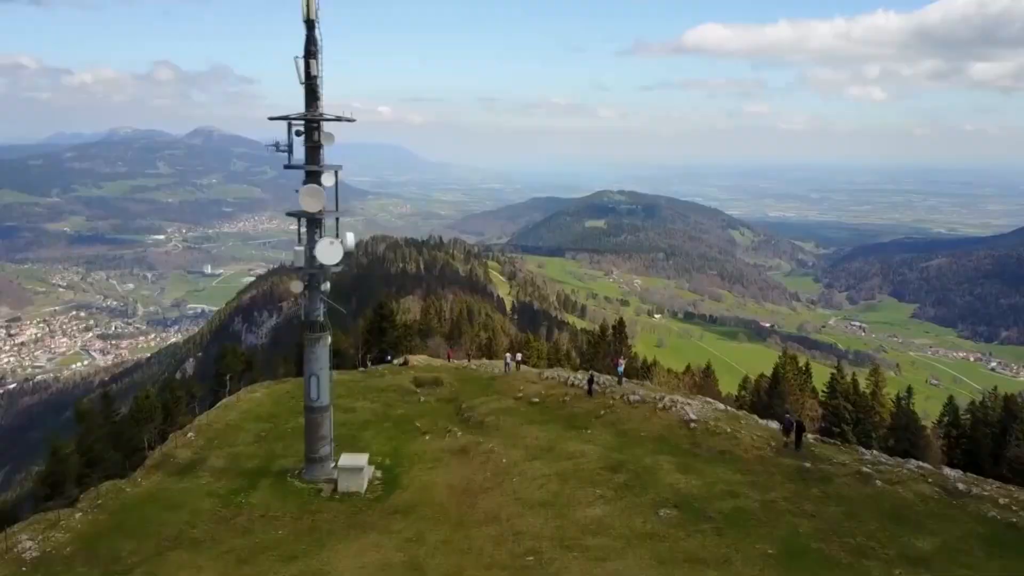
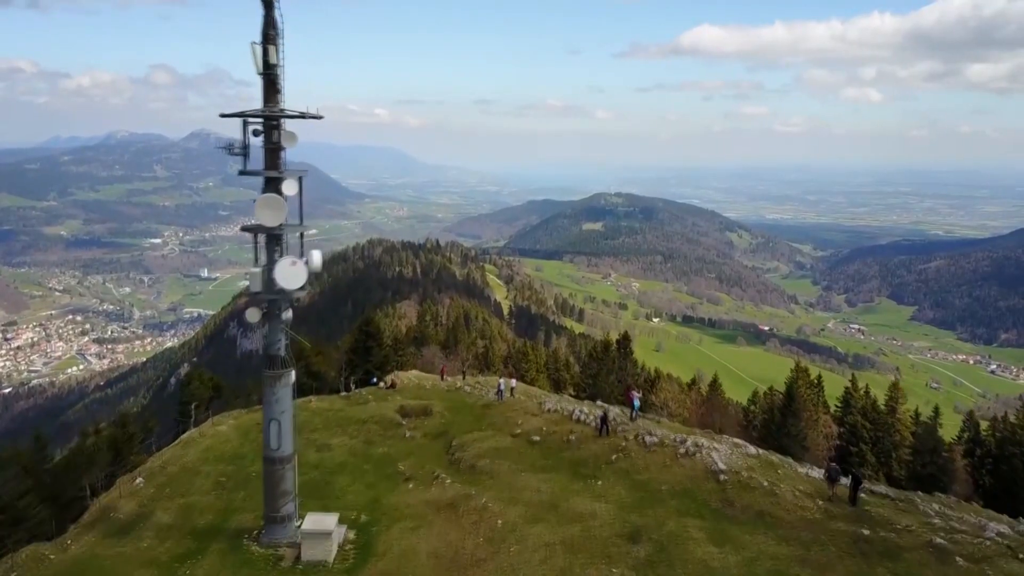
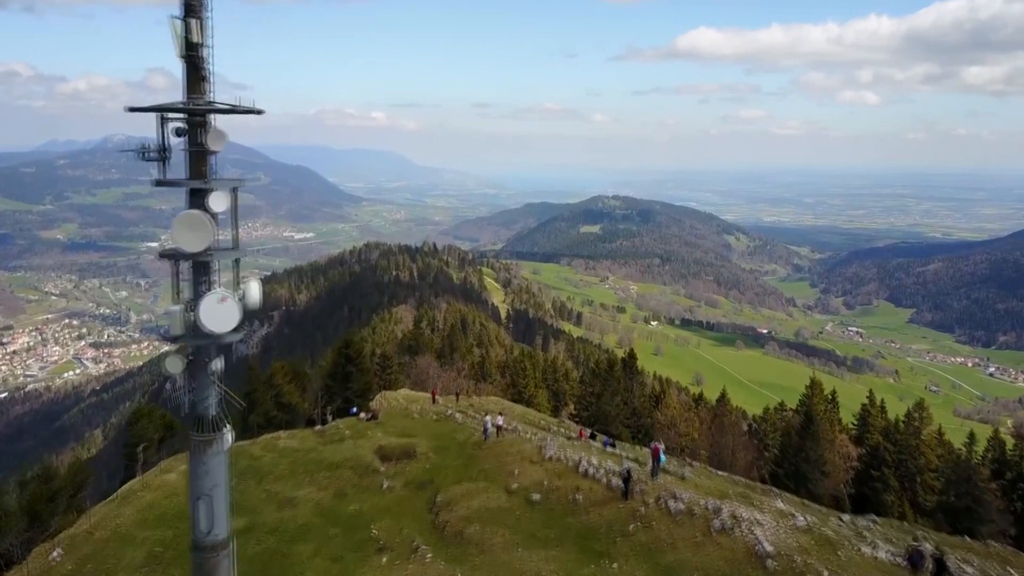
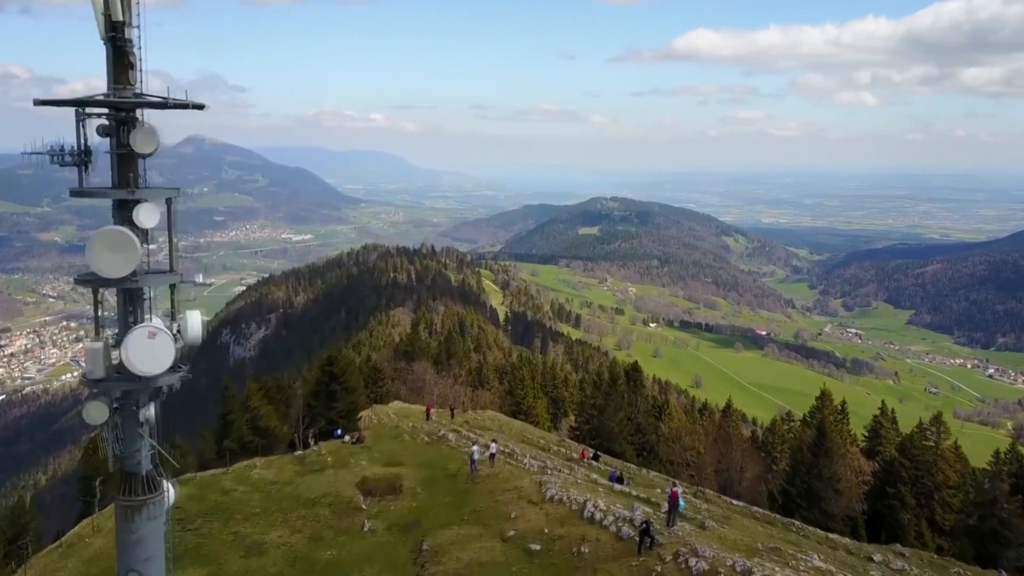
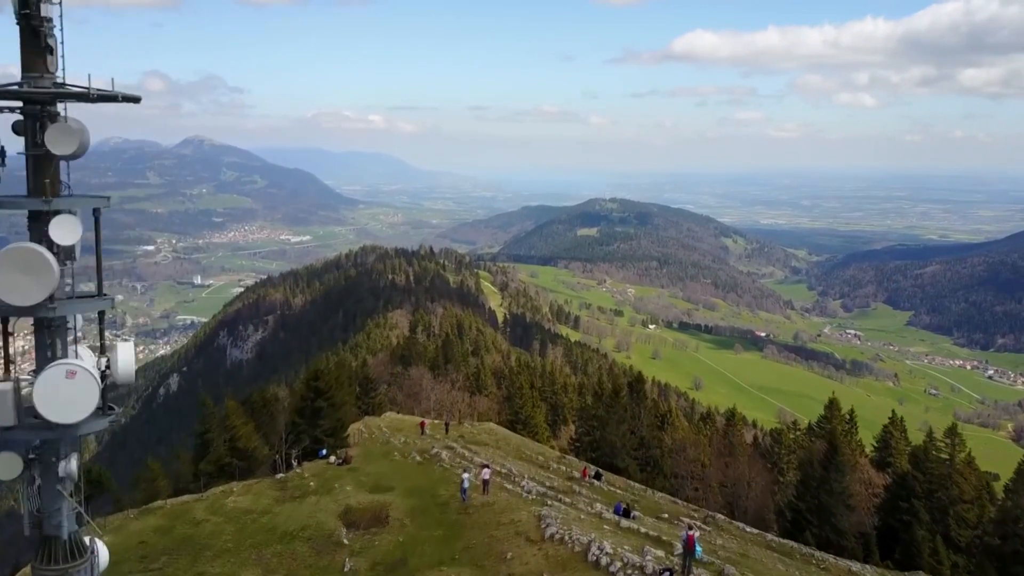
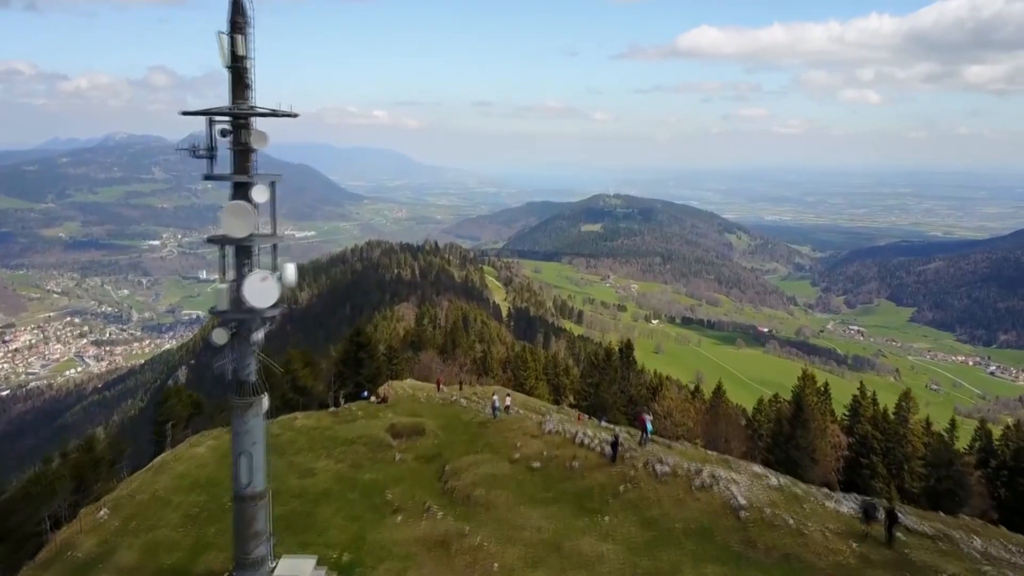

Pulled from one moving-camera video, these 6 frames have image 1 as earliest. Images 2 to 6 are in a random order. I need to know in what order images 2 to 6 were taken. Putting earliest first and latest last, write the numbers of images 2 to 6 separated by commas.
2, 6, 3, 4, 5
